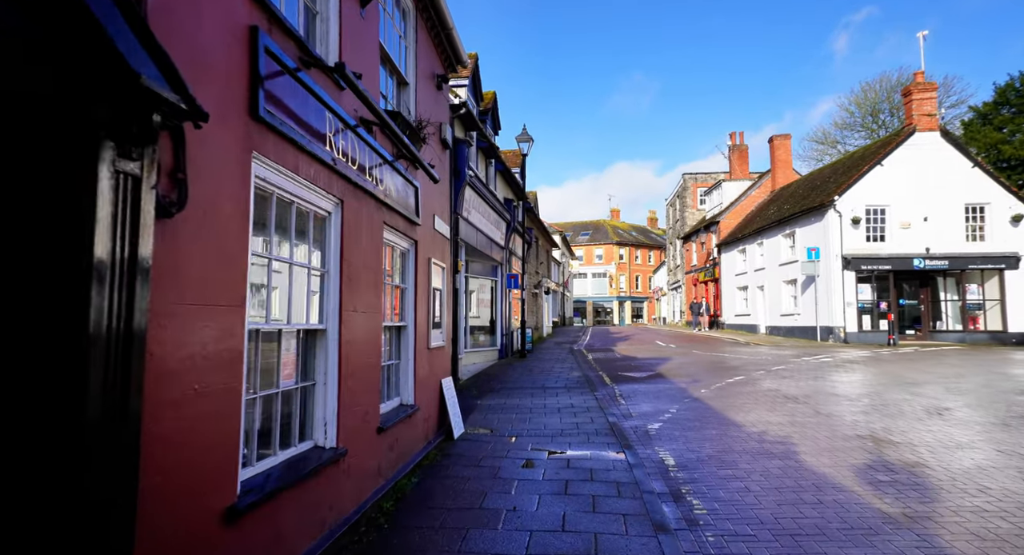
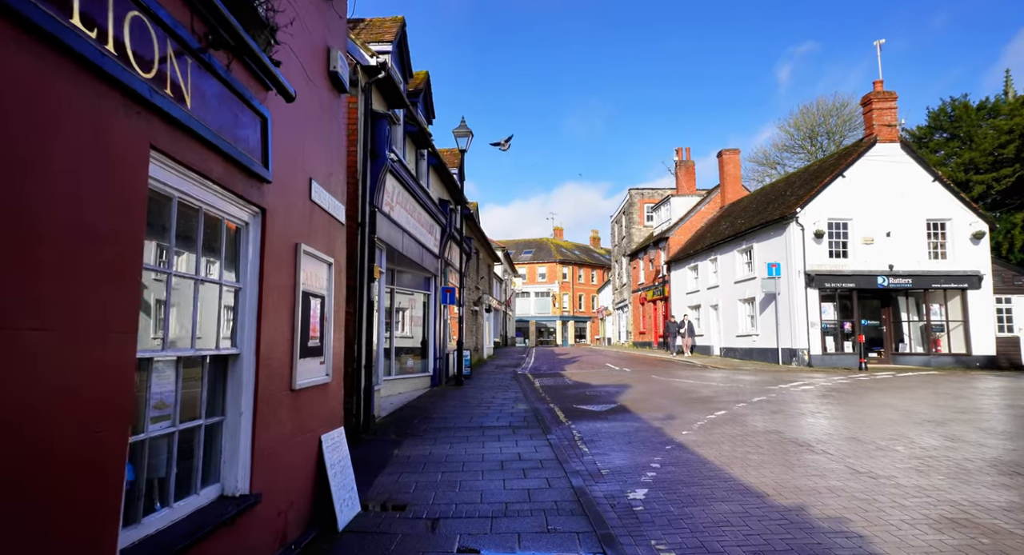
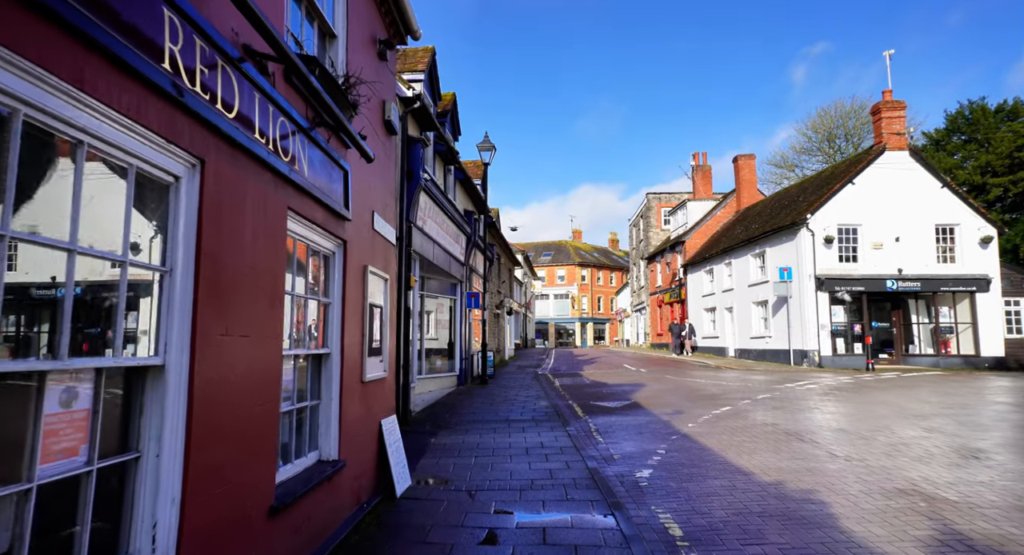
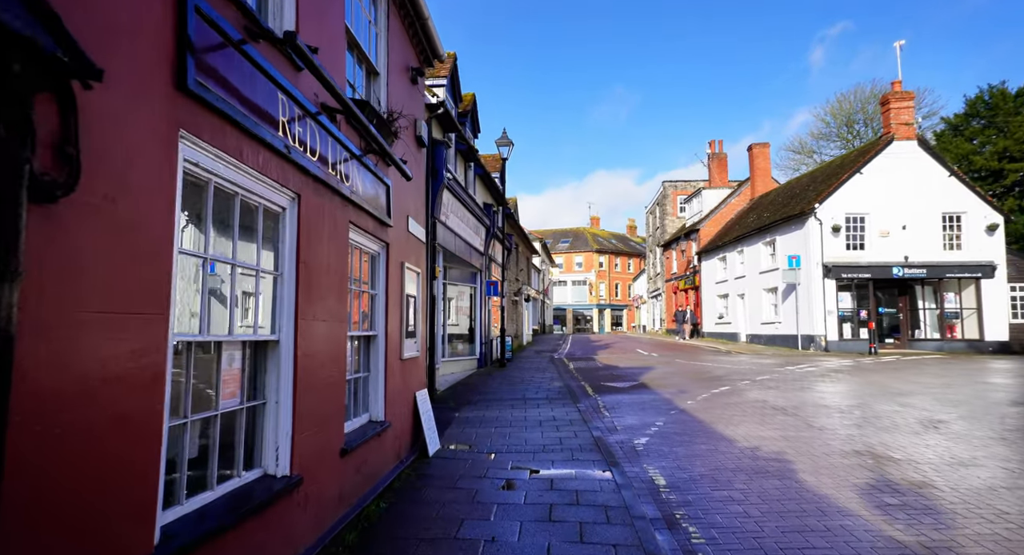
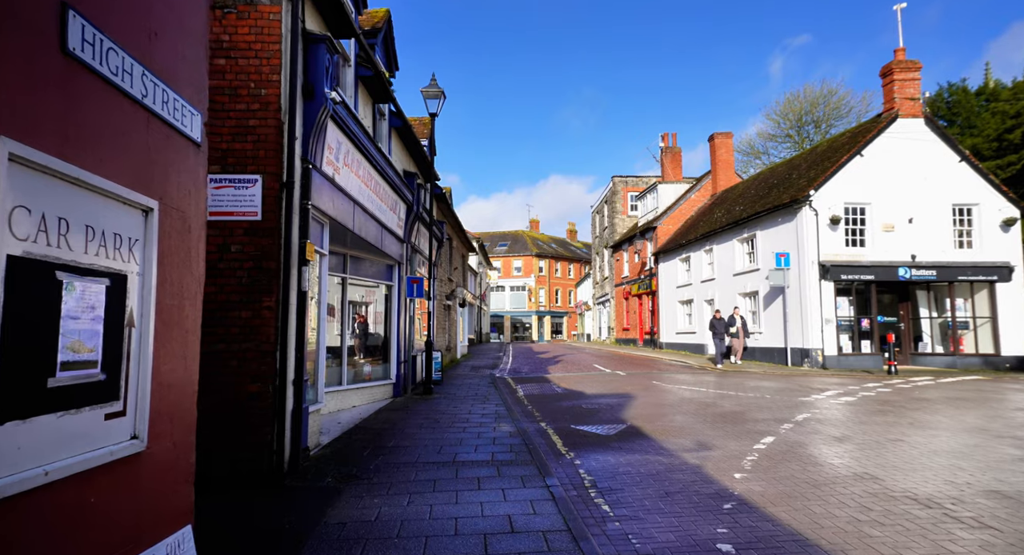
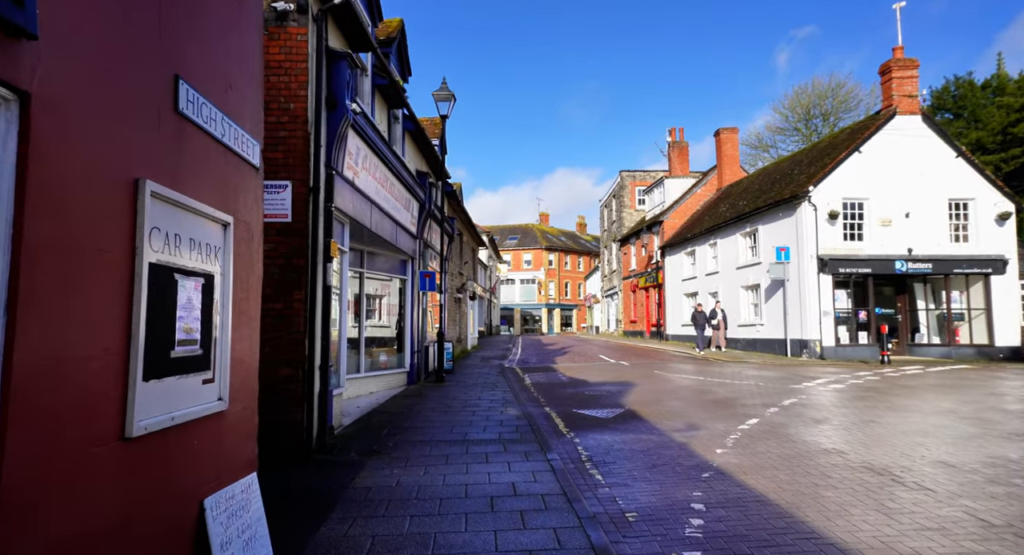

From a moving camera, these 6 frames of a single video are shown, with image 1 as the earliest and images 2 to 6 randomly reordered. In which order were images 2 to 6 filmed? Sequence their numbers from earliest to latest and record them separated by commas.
4, 3, 2, 6, 5
